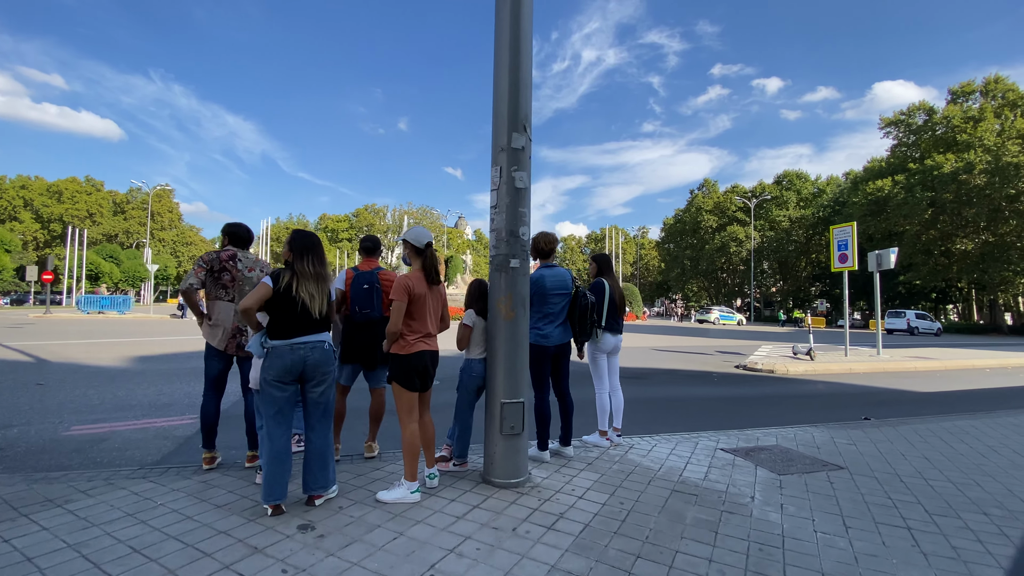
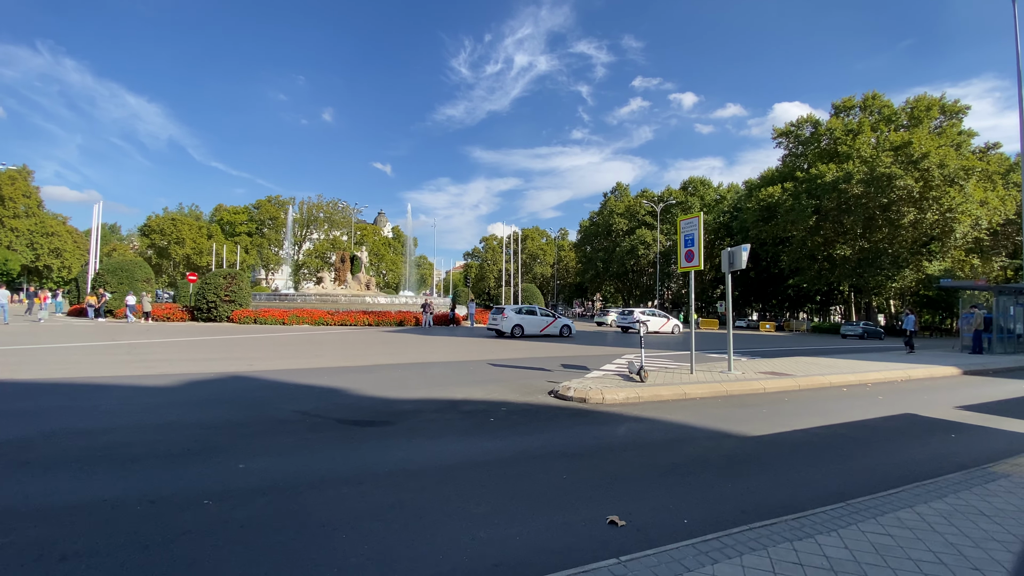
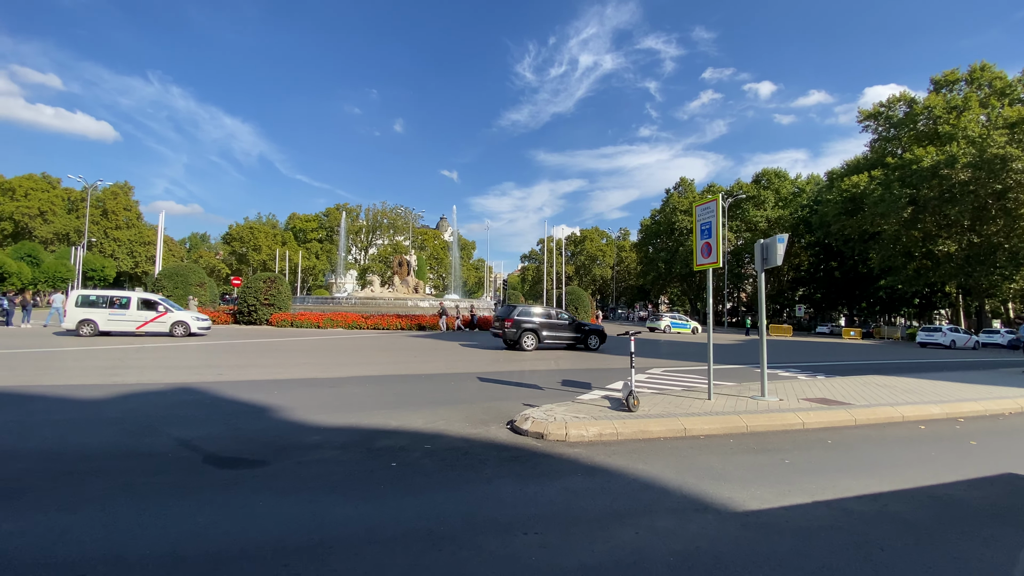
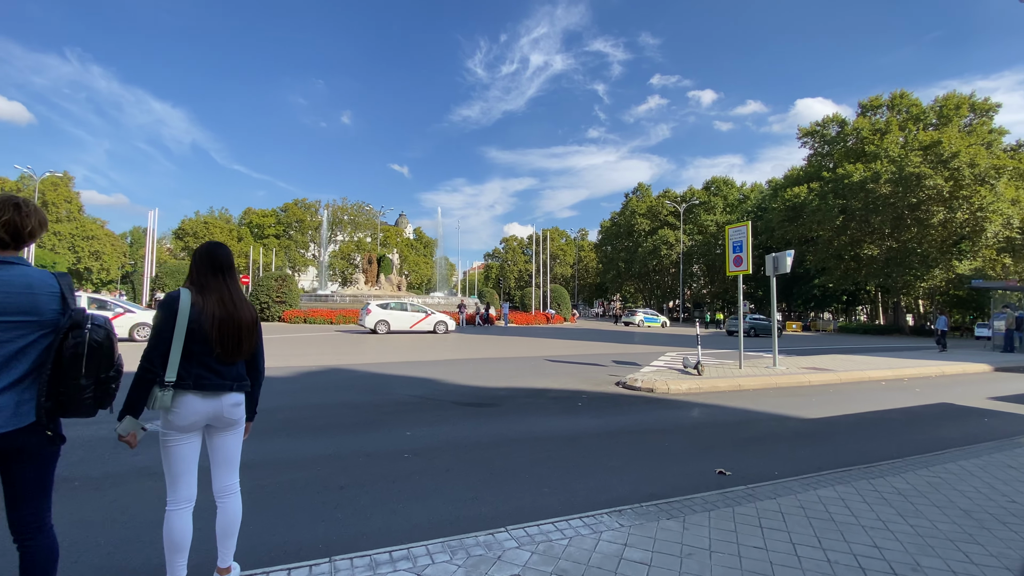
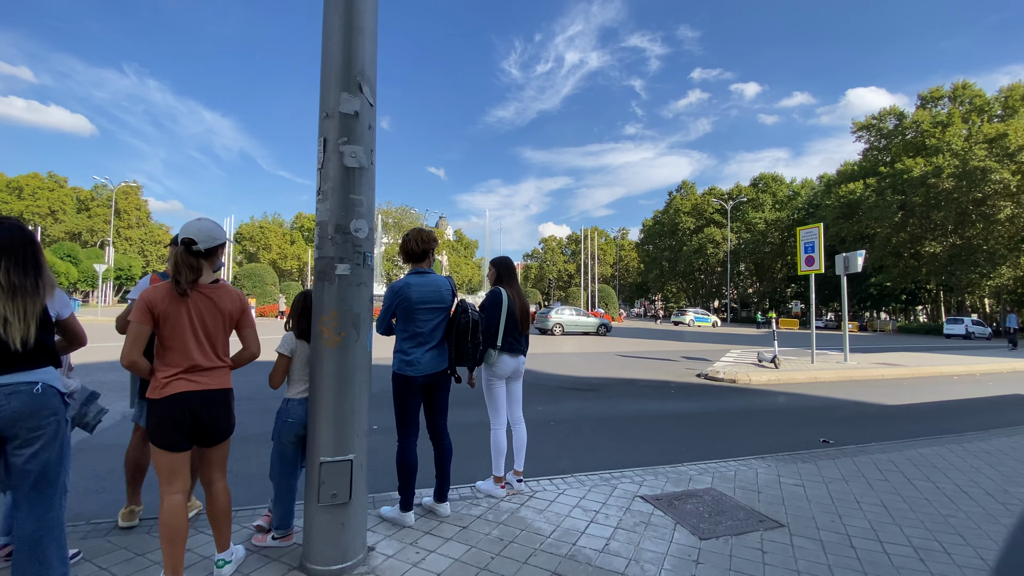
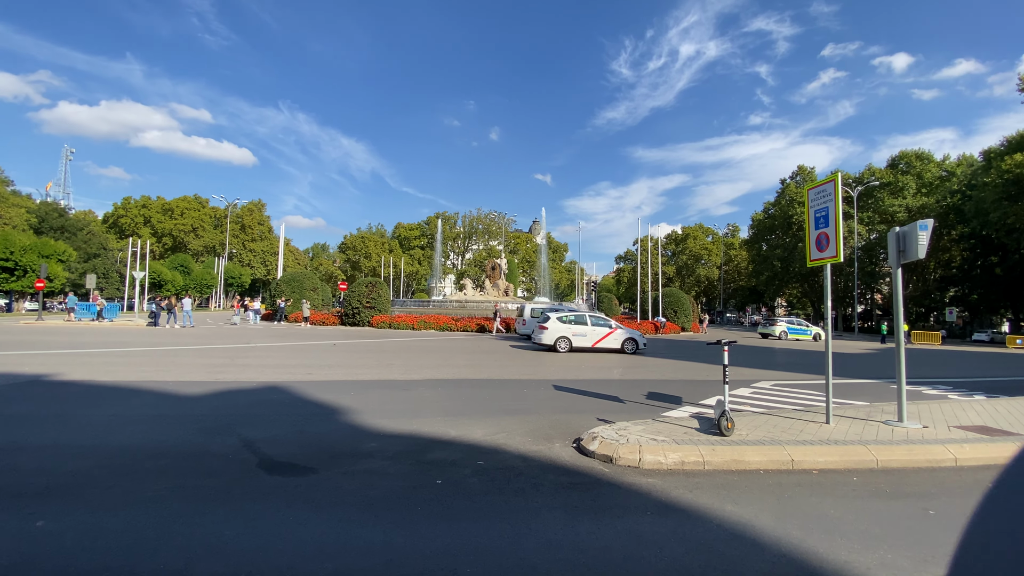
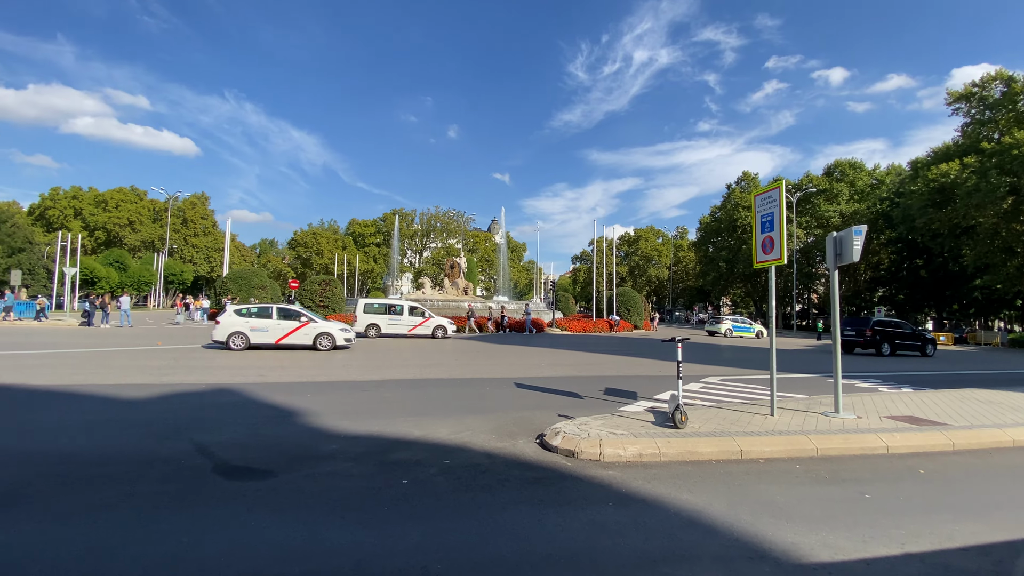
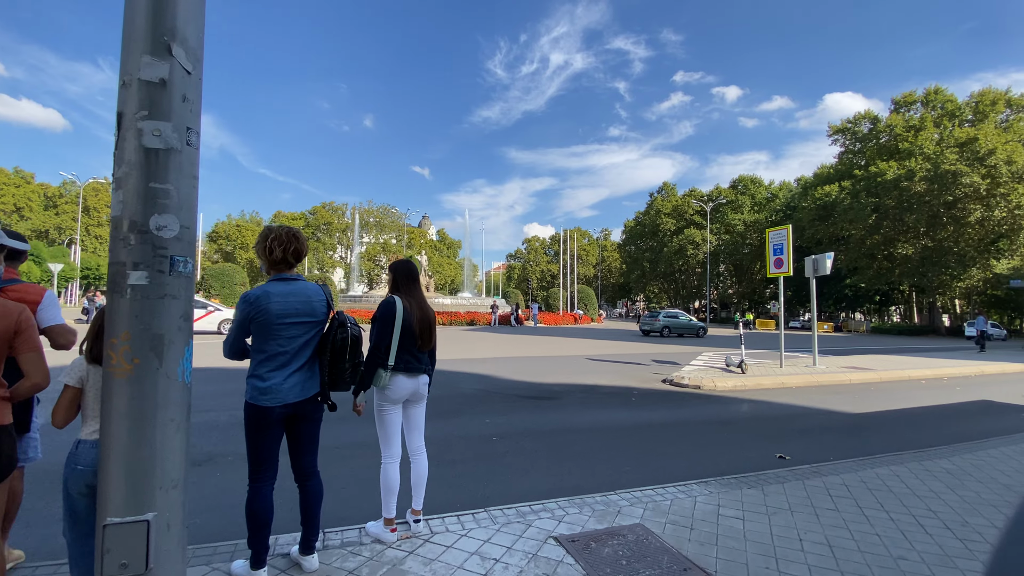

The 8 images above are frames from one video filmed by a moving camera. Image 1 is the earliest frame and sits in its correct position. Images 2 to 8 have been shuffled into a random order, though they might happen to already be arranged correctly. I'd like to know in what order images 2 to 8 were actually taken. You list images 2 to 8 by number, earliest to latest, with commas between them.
5, 8, 4, 2, 3, 7, 6
